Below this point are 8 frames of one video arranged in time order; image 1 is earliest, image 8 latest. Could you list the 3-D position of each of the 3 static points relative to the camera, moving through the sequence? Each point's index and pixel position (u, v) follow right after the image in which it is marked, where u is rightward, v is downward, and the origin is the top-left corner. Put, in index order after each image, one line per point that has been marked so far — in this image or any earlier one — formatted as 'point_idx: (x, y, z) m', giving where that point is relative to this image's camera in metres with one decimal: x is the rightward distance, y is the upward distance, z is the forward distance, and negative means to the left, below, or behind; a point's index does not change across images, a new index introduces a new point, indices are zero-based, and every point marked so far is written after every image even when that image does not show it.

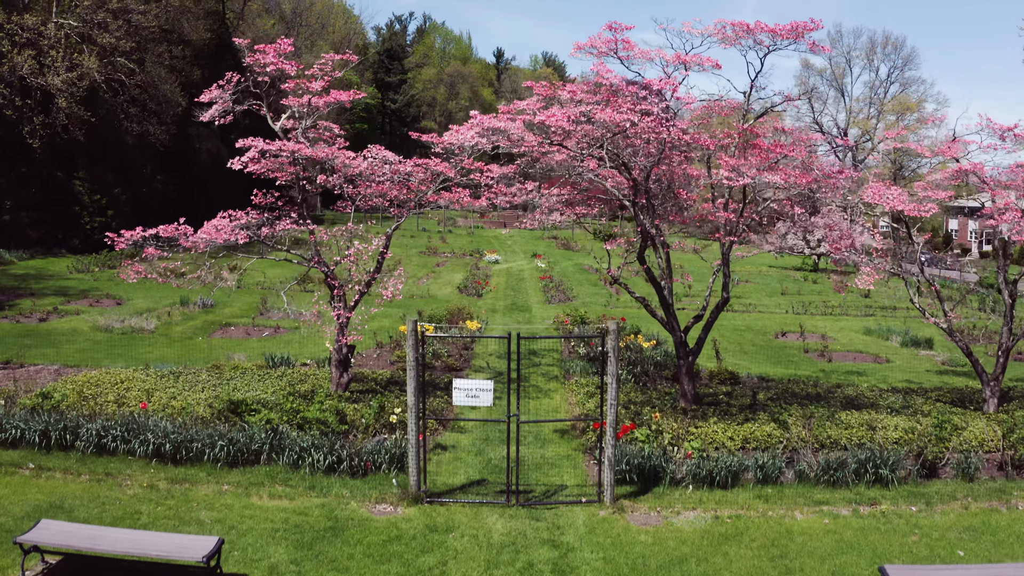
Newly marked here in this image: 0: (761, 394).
0: (+5.6, -2.4, +13.6) m
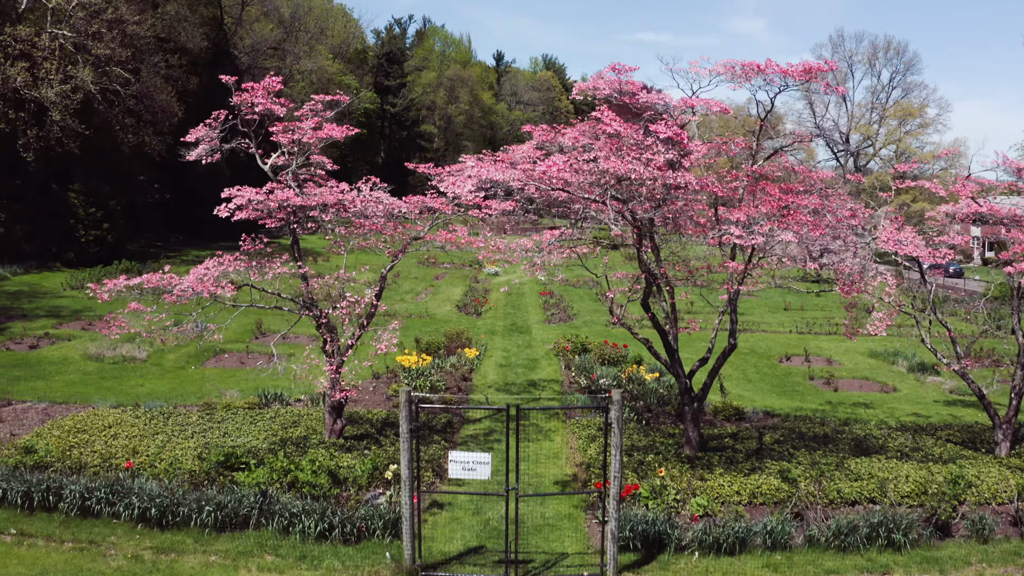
0: (+5.5, -3.2, +13.2) m
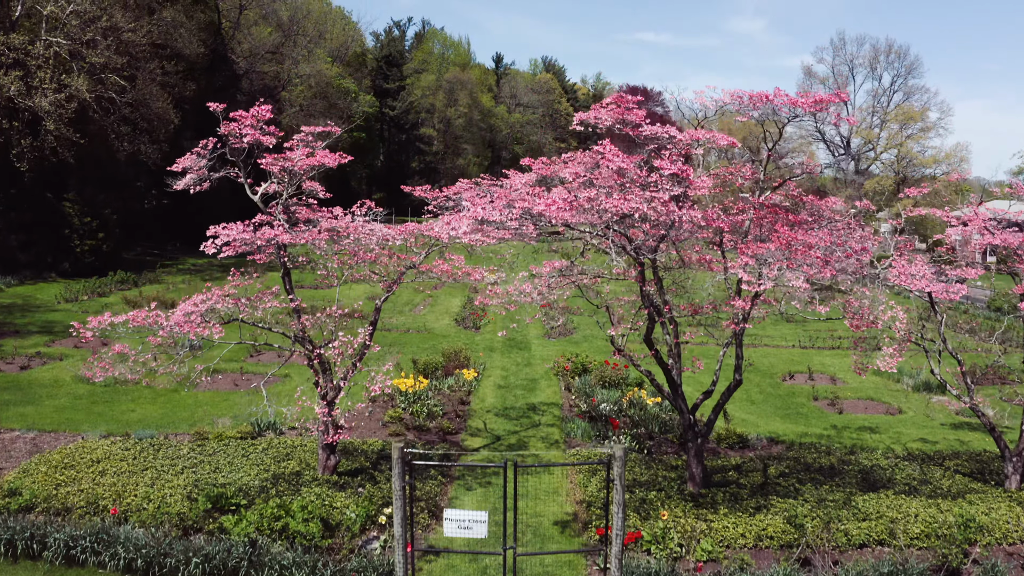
0: (+5.5, -3.8, +12.9) m
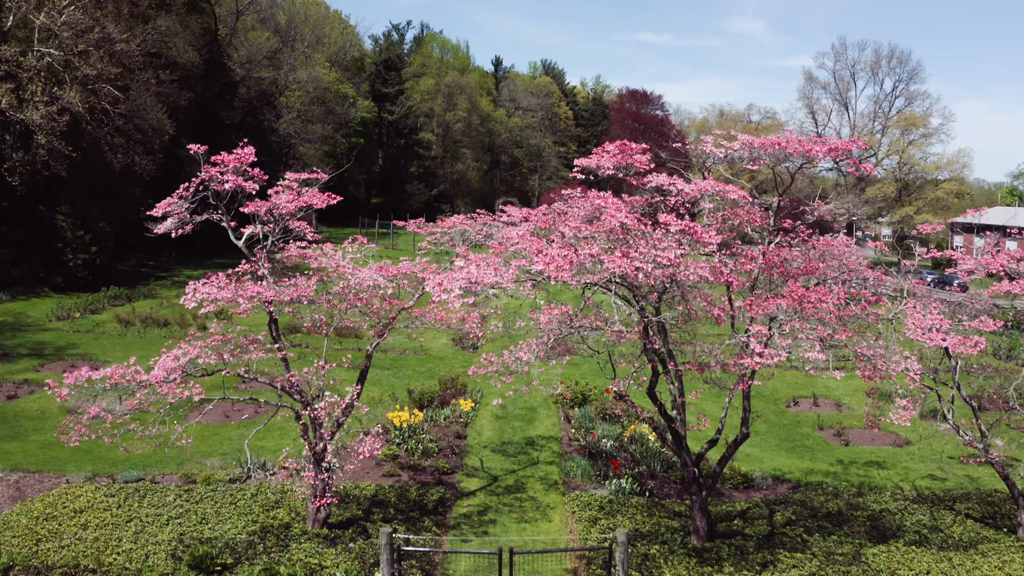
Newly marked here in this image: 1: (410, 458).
0: (+5.5, -4.6, +12.5) m
1: (-2.4, -4.0, +14.4) m
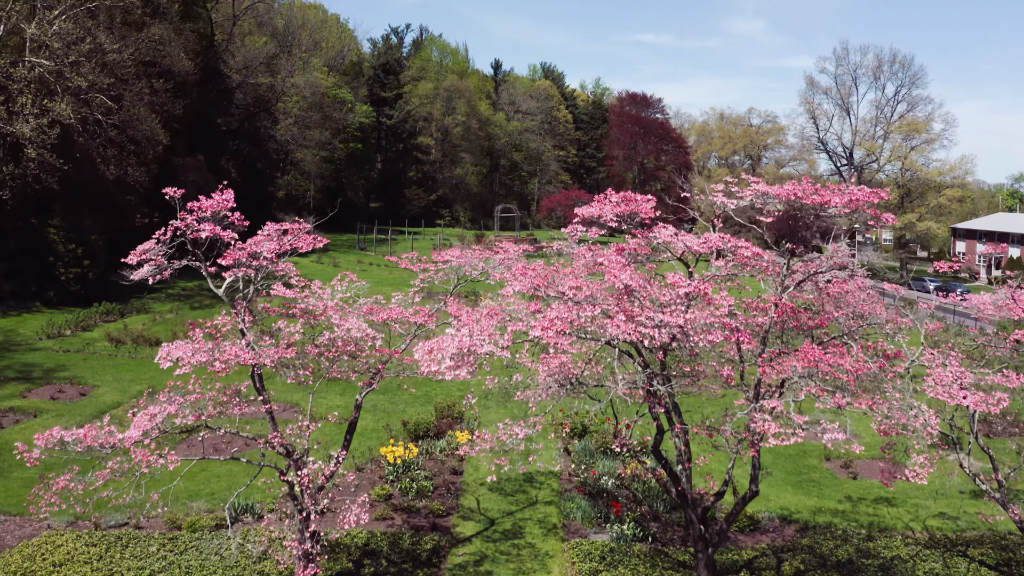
0: (+5.4, -5.4, +12.0) m
1: (-2.5, -4.8, +13.9) m
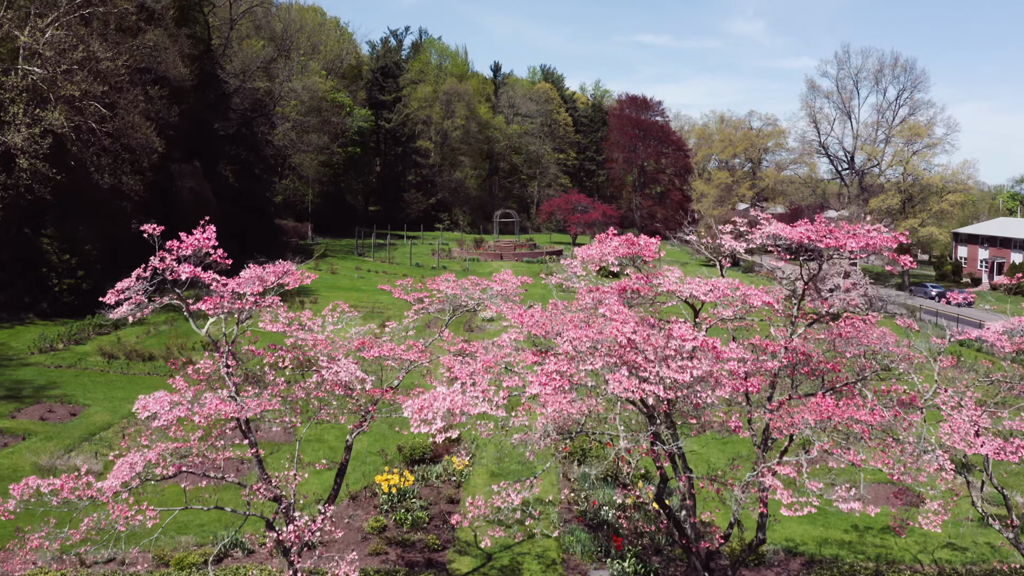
0: (+5.4, -6.0, +11.6) m
1: (-2.5, -5.4, +13.5) m
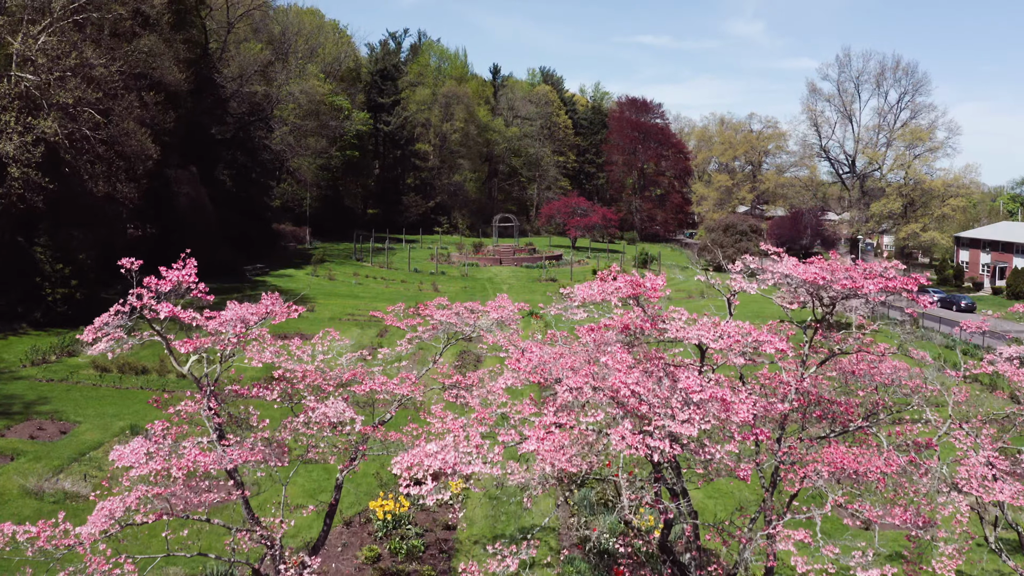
0: (+5.3, -6.5, +11.3) m
1: (-2.6, -5.9, +13.2) m
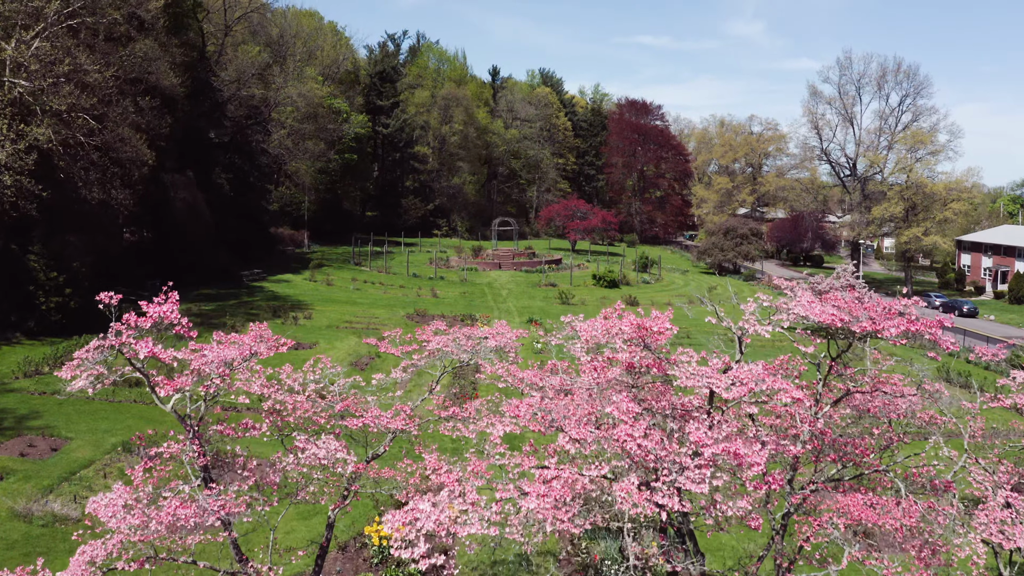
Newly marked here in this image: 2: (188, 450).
0: (+5.3, -7.0, +10.9) m
1: (-2.6, -6.4, +12.8) m
2: (-4.2, -2.0, +8.0) m
